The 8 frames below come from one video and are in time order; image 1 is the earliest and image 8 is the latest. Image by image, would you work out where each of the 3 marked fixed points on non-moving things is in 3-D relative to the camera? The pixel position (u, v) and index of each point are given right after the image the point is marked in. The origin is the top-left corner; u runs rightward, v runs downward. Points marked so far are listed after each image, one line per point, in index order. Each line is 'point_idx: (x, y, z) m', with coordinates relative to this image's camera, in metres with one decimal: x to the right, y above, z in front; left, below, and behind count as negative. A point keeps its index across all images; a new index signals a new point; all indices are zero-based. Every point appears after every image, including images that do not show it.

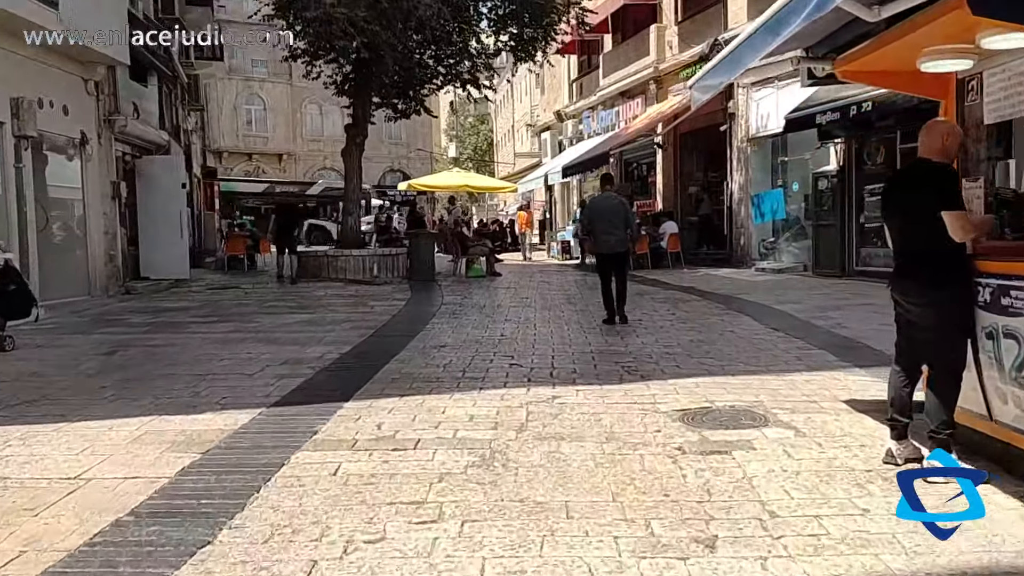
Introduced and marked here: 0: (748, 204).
0: (+5.5, +2.0, +18.3) m
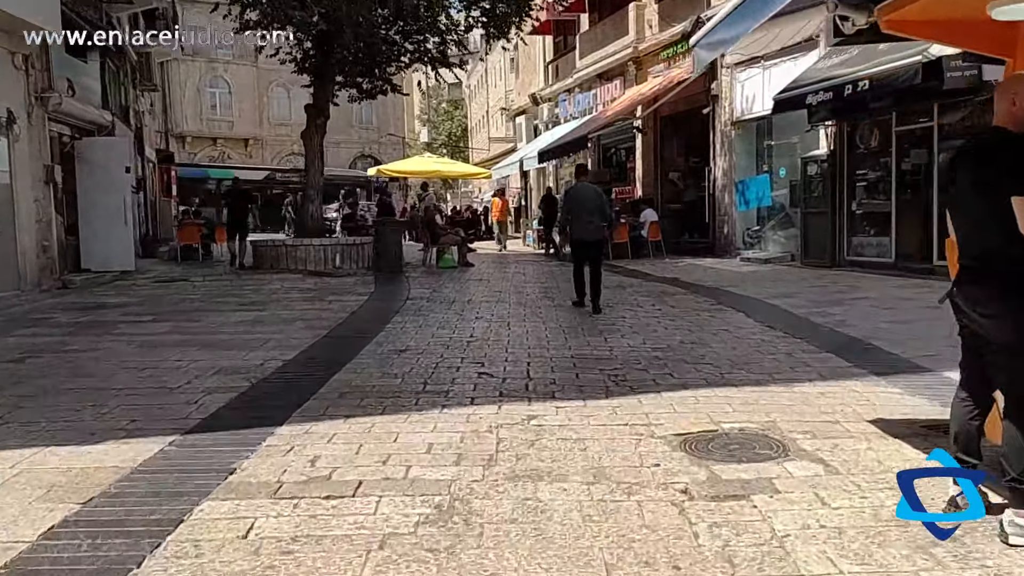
0: (+4.9, +2.2, +17.4) m
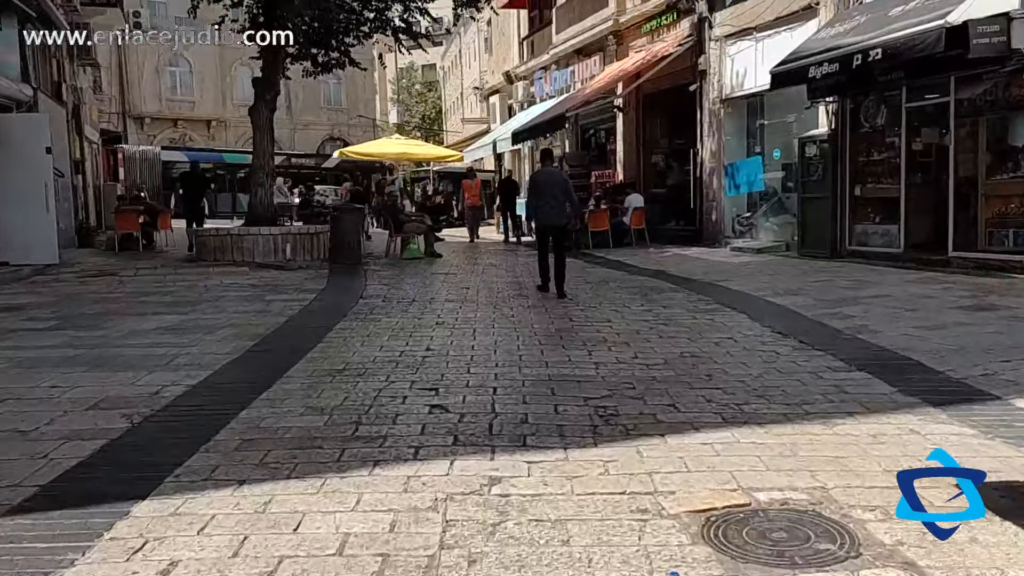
0: (+4.3, +2.4, +16.2) m
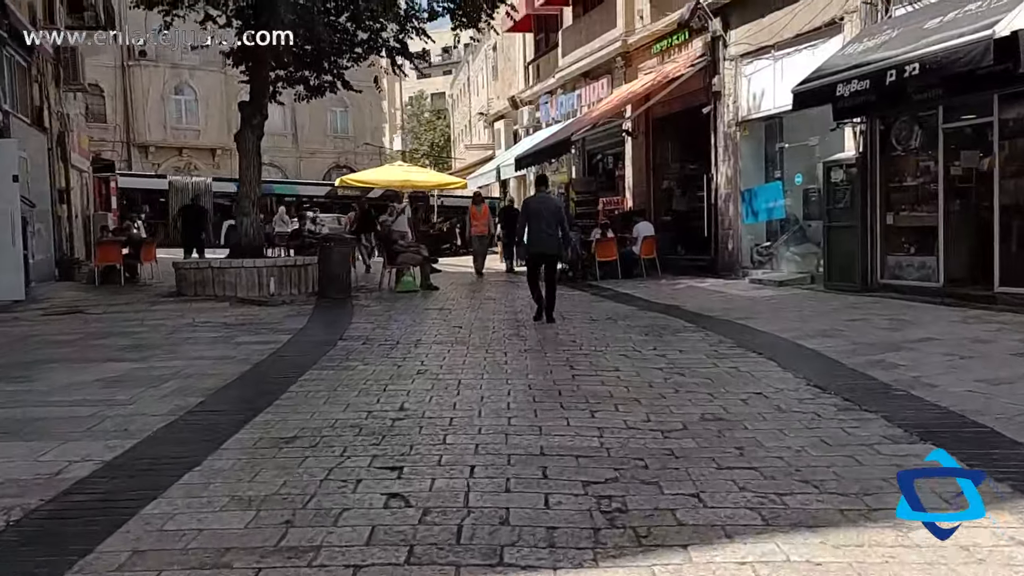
0: (+4.3, +1.7, +15.2) m
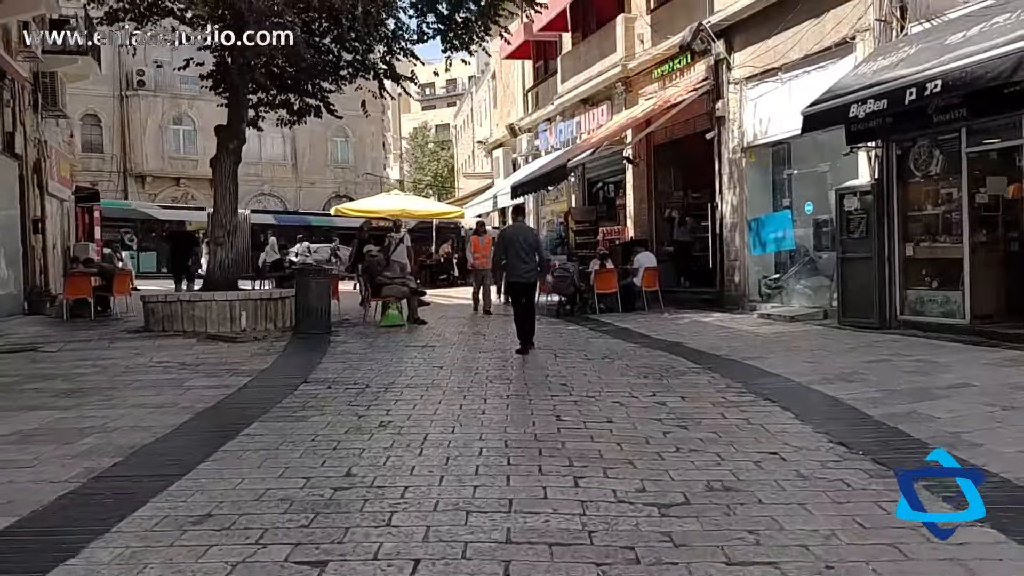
0: (+4.2, +1.1, +14.3) m
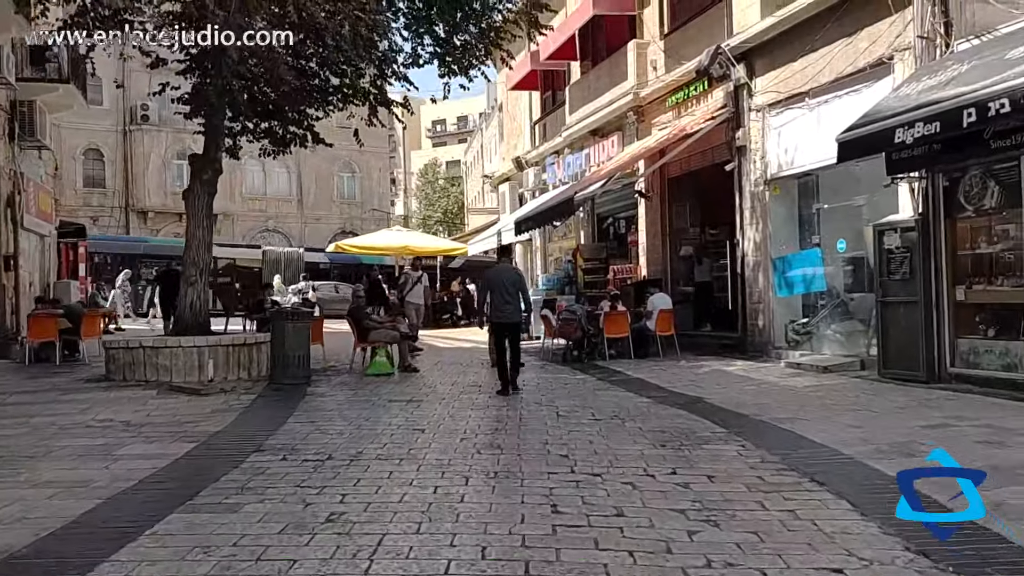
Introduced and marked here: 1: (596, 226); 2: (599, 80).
0: (+4.2, +0.3, +13.1) m
1: (+2.1, +1.5, +19.3) m
2: (+2.0, +4.8, +18.1) m
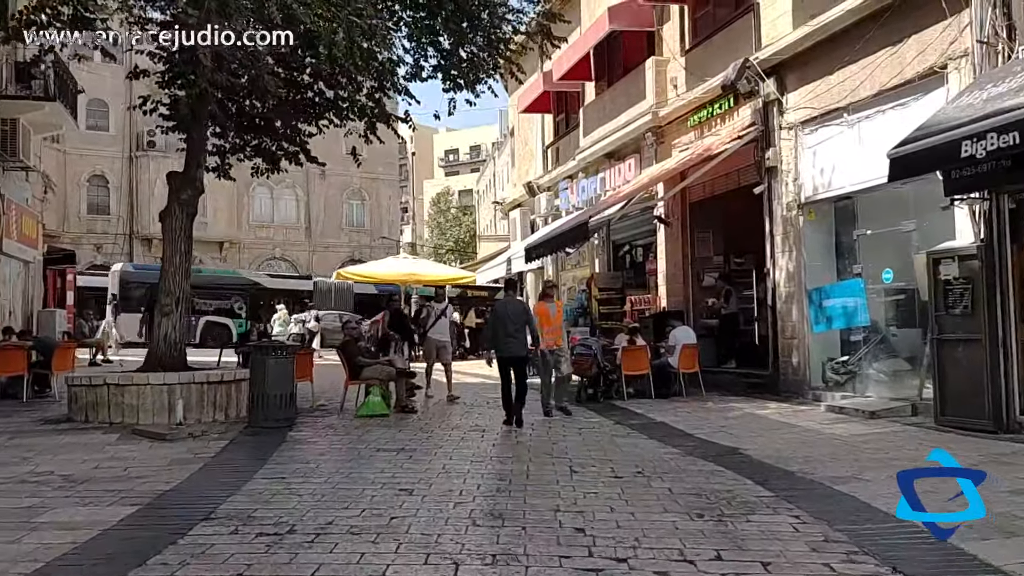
0: (+4.4, -0.2, +11.9) m
1: (+2.3, +0.8, +18.2) m
2: (+2.3, +4.1, +17.1) m
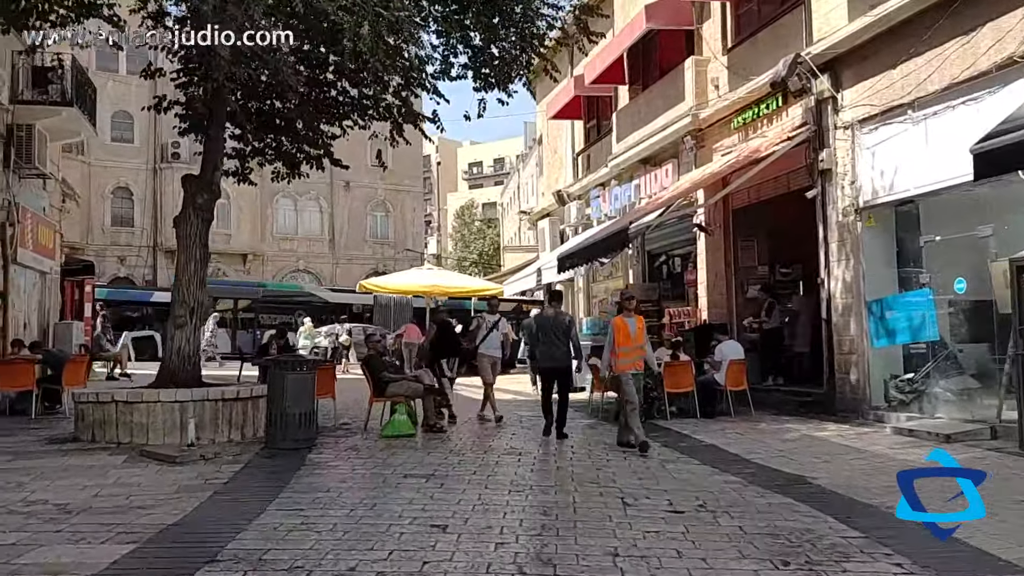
0: (+4.9, -0.4, +11.0) m
1: (+3.0, +0.5, +17.4) m
2: (+2.9, +3.8, +16.3) m
